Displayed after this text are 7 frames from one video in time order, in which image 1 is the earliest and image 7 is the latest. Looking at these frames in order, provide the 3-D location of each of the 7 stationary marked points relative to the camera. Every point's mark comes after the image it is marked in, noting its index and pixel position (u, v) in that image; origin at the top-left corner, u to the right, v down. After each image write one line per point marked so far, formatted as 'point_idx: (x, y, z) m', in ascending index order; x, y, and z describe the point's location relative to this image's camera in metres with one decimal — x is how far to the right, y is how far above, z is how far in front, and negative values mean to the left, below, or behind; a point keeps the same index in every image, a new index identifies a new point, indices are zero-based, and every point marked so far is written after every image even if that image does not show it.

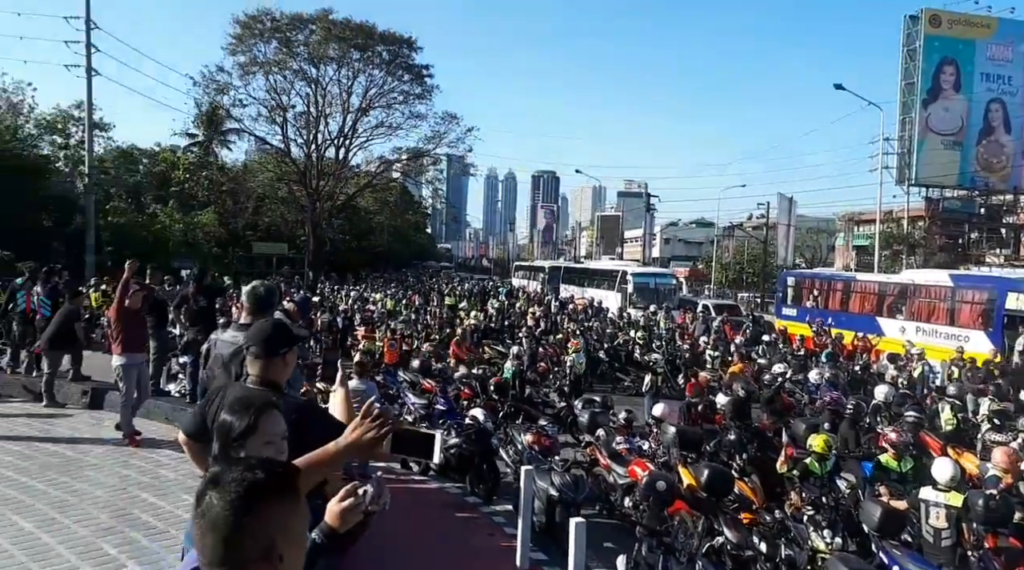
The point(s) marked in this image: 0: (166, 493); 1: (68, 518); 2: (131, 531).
0: (-2.3, -1.4, +5.9) m
1: (-2.6, -1.4, +5.4) m
2: (-2.1, -1.4, +5.1) m
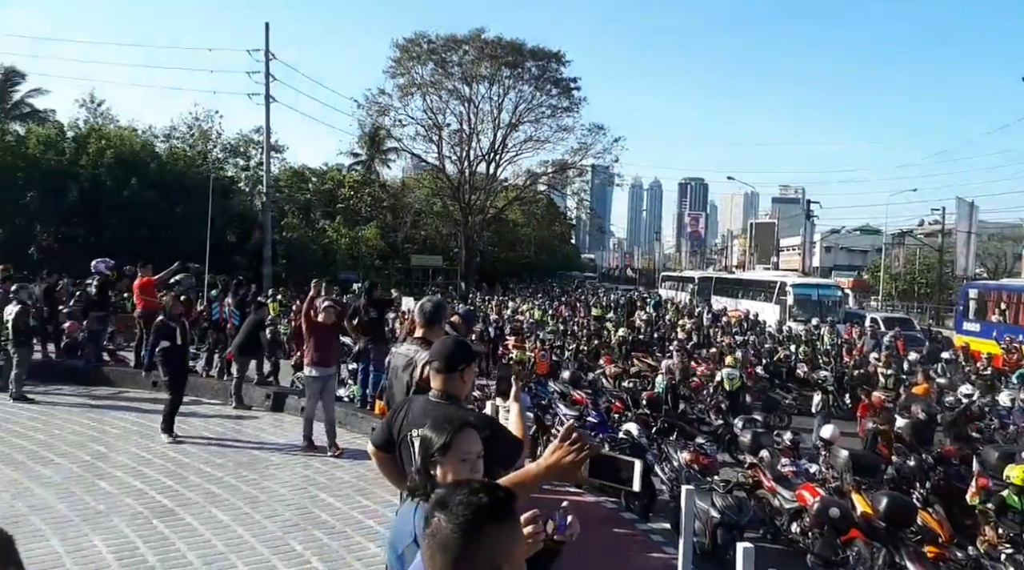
0: (-1.2, -1.5, +6.3) m
1: (-1.6, -1.5, +5.8) m
2: (-1.2, -1.5, +5.4) m
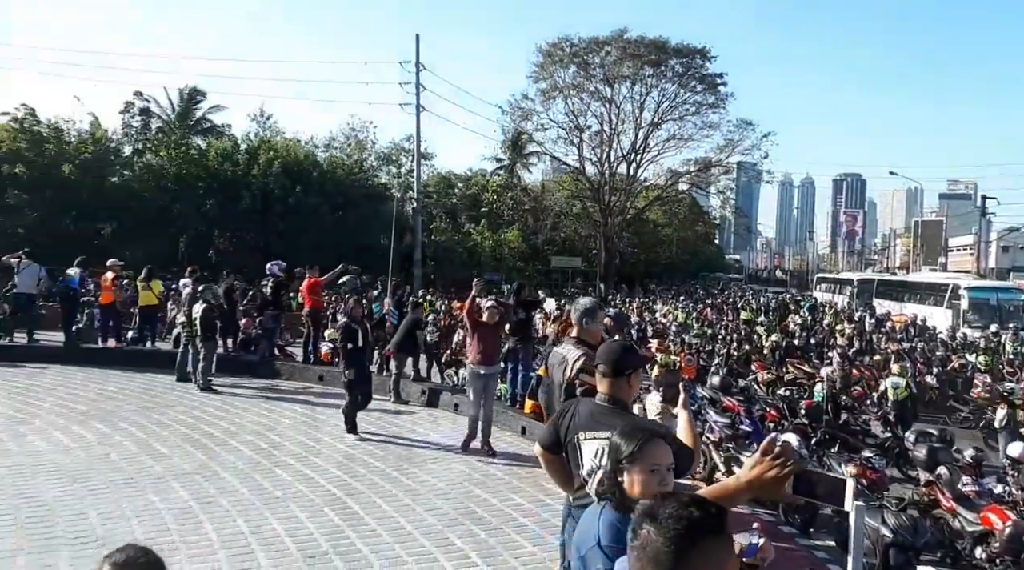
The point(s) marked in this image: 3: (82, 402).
0: (-0.1, -1.5, +6.4) m
1: (-0.6, -1.5, +5.9) m
2: (-0.3, -1.5, +5.5) m
3: (-5.7, -1.5, +12.1) m
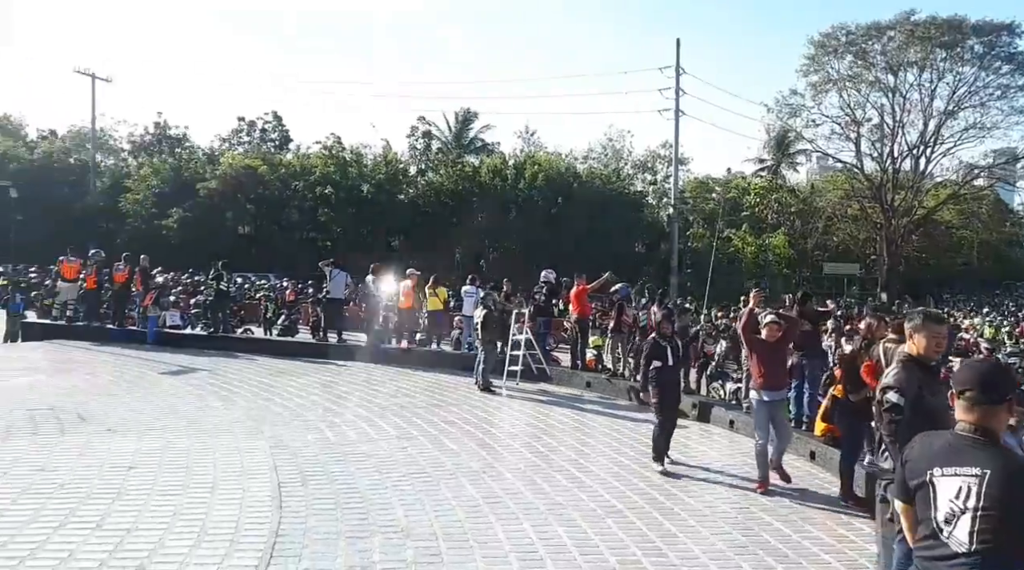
0: (+1.8, -1.6, +5.9) m
1: (+1.2, -1.6, +5.7) m
2: (+1.4, -1.6, +5.2) m
3: (-2.0, -1.7, +13.0) m
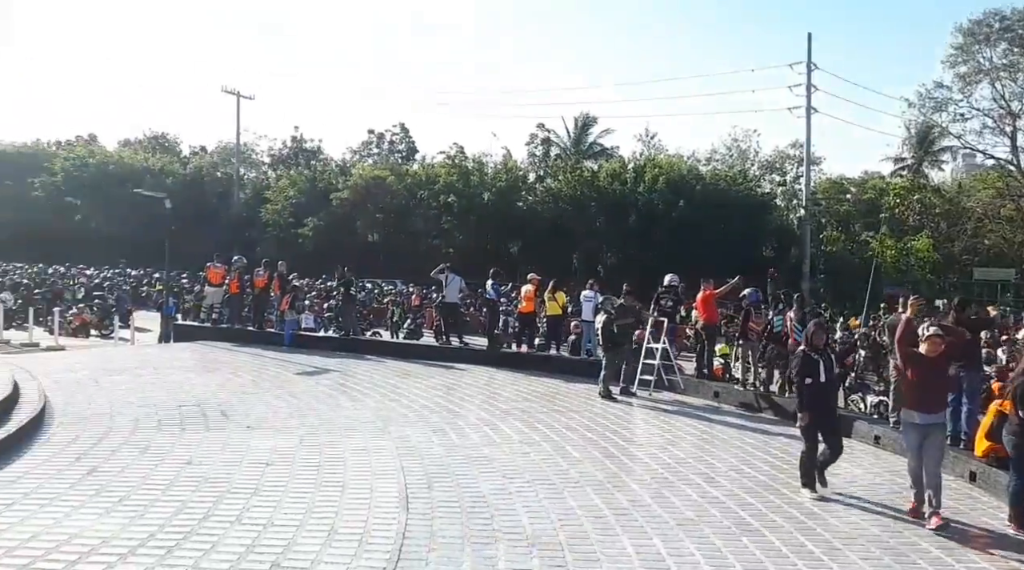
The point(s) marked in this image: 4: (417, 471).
0: (+2.6, -1.6, +5.5) m
1: (+2.0, -1.6, +5.3) m
2: (+2.2, -1.6, +4.8) m
3: (-0.1, -1.7, +13.0) m
4: (-0.9, -1.8, +8.6) m
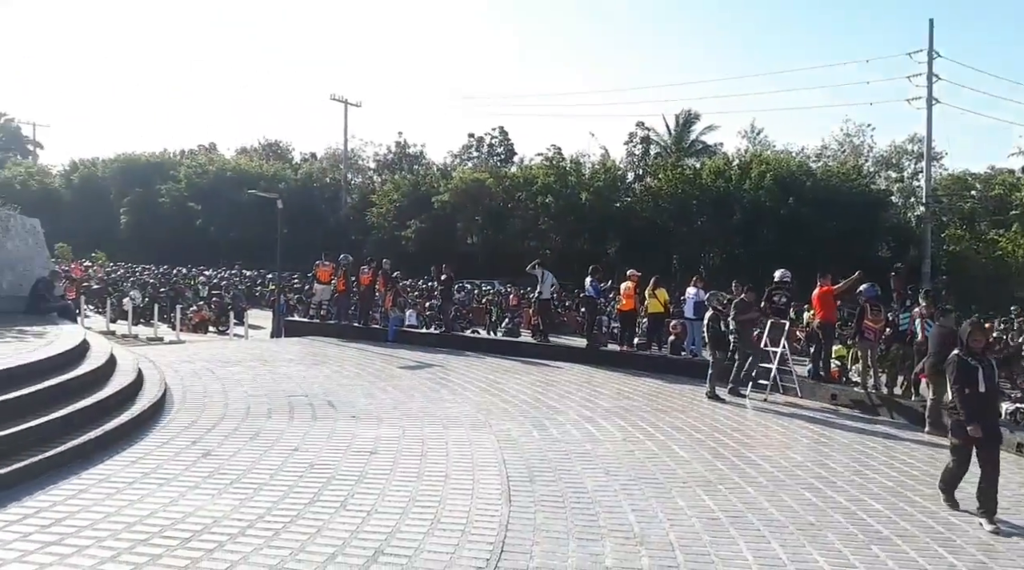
0: (+3.2, -1.5, +4.9) m
1: (+2.6, -1.5, +4.8) m
2: (+2.7, -1.5, +4.3) m
3: (+1.3, -1.7, +12.7) m
4: (+0.1, -1.7, +8.4) m
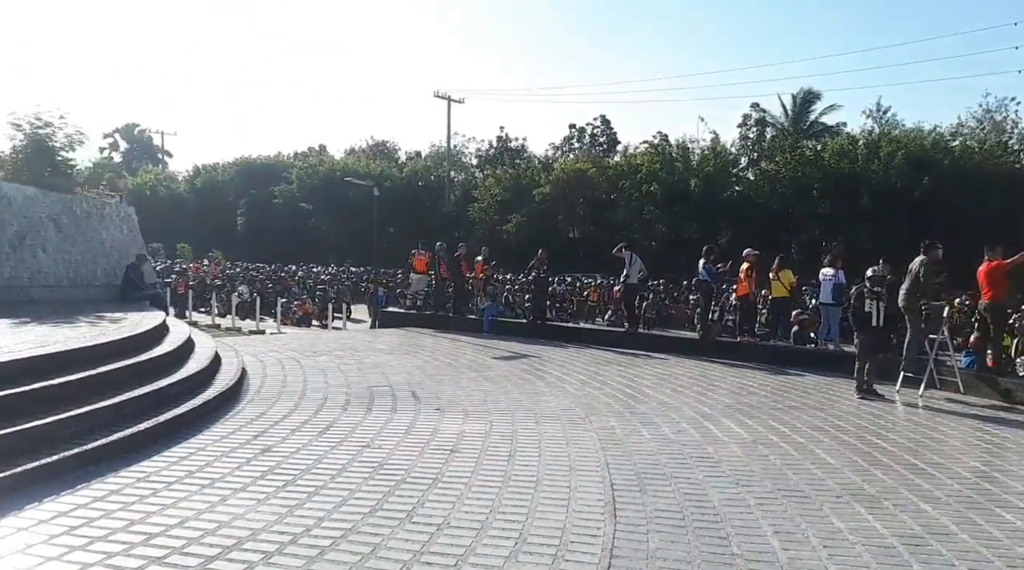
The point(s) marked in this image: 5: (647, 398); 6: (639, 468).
0: (+3.6, -1.2, +3.1) m
1: (+3.0, -1.3, +3.1) m
2: (+3.0, -1.3, +2.5) m
3: (+2.7, -1.4, +11.1) m
4: (+0.9, -1.5, +7.0) m
5: (+1.6, -1.4, +10.8) m
6: (+1.0, -1.5, +7.0) m
